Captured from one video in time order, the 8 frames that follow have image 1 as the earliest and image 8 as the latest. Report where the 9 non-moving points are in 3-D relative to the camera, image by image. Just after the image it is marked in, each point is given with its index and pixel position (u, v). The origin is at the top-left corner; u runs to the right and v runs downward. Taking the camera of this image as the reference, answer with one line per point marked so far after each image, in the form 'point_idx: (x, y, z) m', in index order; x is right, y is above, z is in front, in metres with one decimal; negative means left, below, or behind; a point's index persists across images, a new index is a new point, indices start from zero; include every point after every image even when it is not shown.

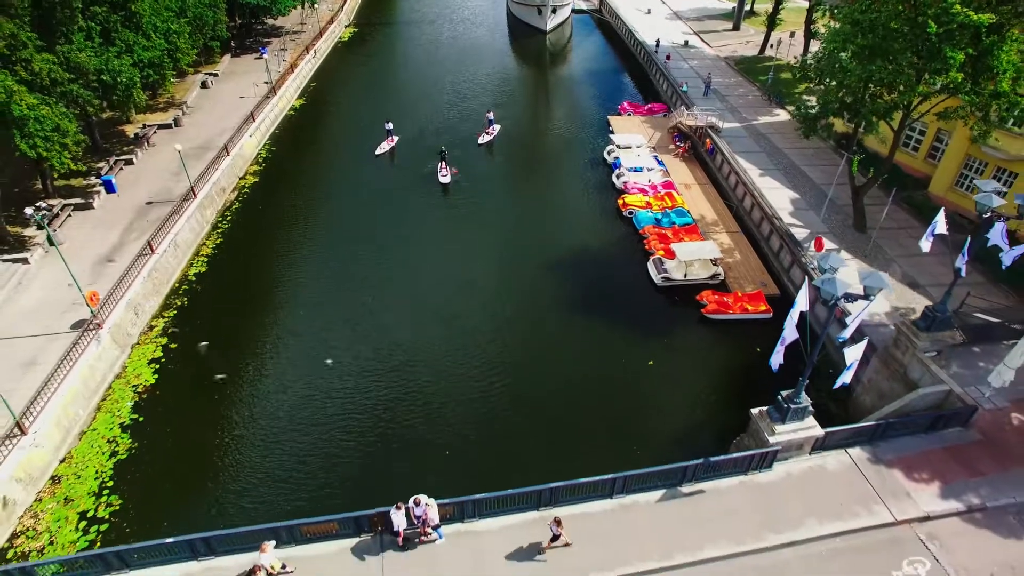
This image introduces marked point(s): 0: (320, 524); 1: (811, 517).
0: (-4.4, -5.4, +14.2) m
1: (+7.5, -5.6, +15.3) m
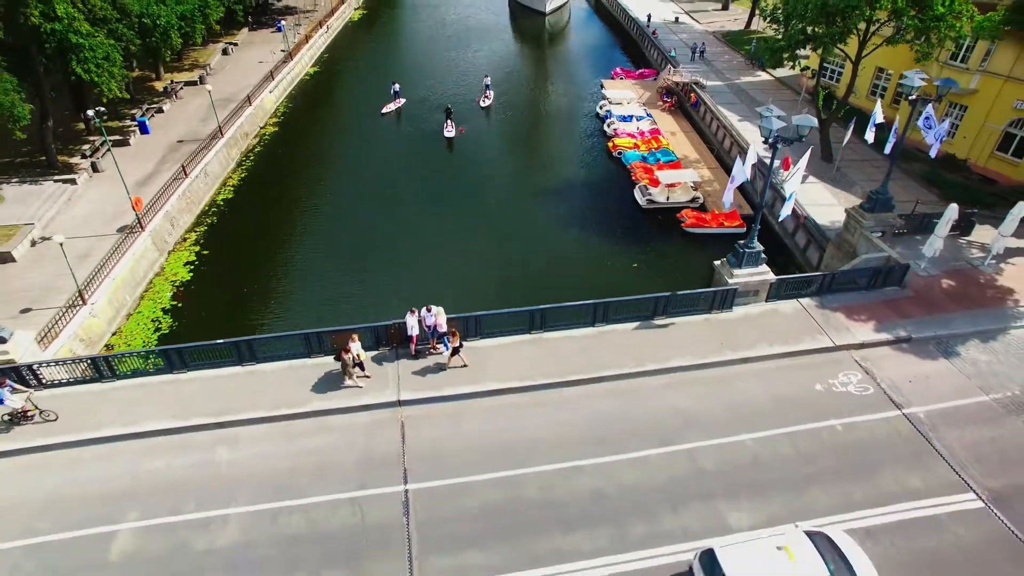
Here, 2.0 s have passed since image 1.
0: (-4.6, -1.2, +17.0) m
1: (+7.4, -1.5, +18.0) m
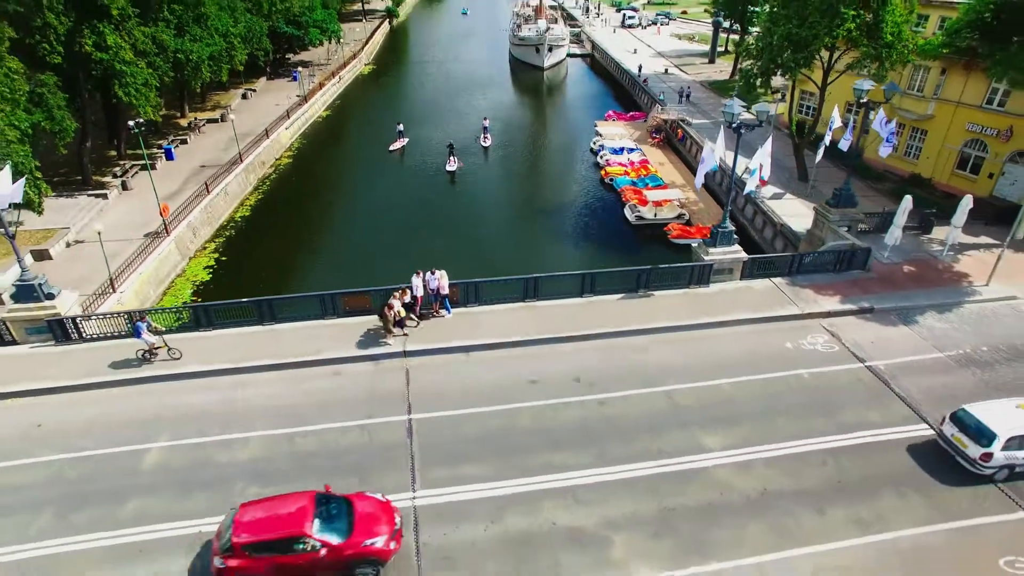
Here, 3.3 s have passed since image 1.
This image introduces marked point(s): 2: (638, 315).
0: (-4.7, -0.3, +18.8) m
1: (+7.2, -0.7, +19.8) m
2: (+4.0, -0.8, +19.4) m
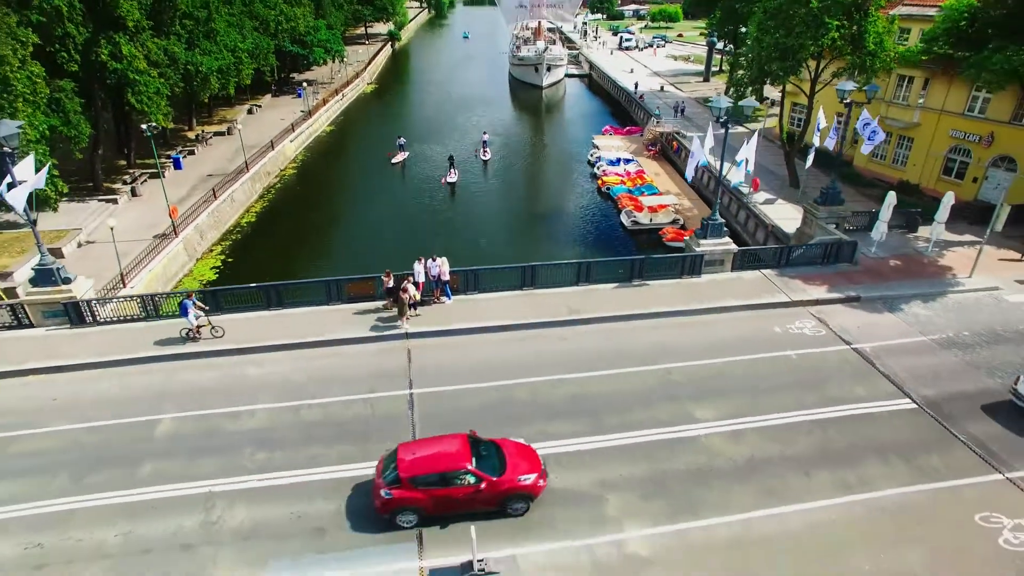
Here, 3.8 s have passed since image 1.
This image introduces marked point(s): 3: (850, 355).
0: (-4.7, +0.1, +19.5) m
1: (+7.2, -0.3, +20.4) m
2: (+3.9, -0.4, +20.1) m
3: (+9.9, -1.9, +18.1) m
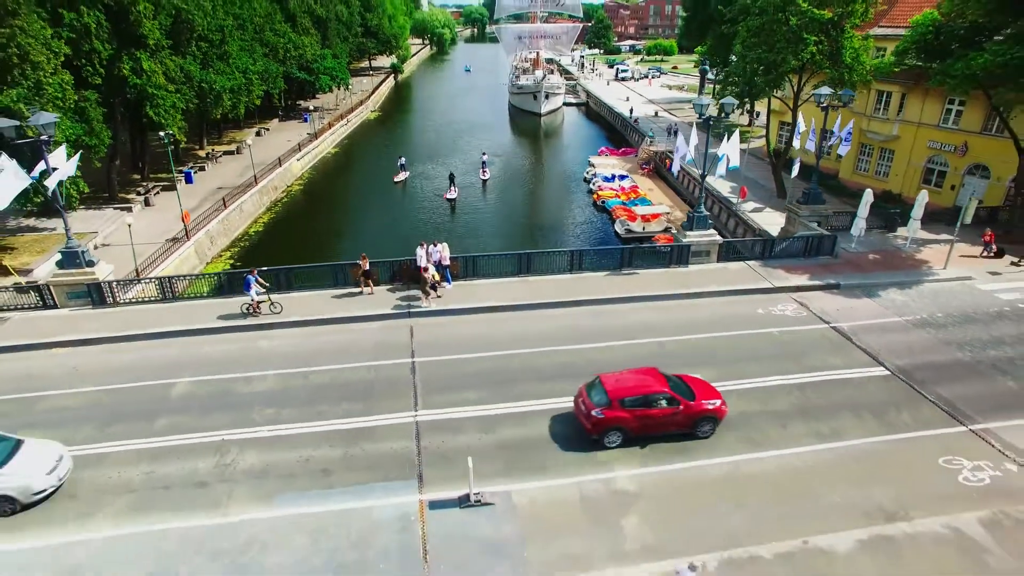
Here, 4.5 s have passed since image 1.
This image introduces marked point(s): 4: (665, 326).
0: (-4.9, +0.6, +20.7) m
1: (+7.1, +0.1, +21.6) m
2: (+3.8, 0.0, +21.2) m
3: (+9.8, -1.4, +19.1) m
4: (+4.8, -1.2, +19.1) m
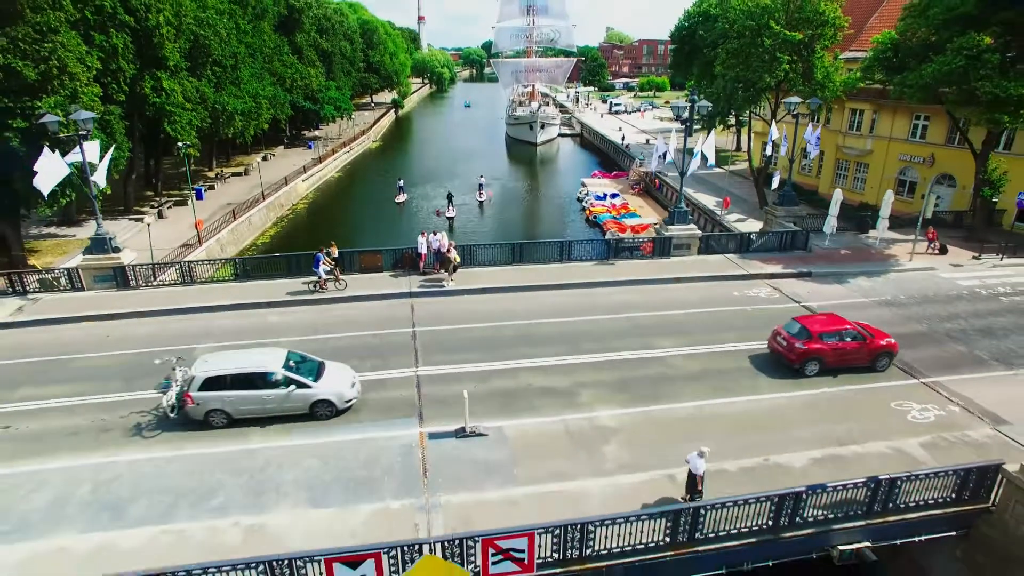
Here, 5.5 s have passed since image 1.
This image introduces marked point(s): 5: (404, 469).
0: (-5.1, +1.1, +22.3) m
1: (+6.8, +0.6, +23.2) m
2: (+3.6, +0.5, +22.8) m
3: (+9.6, -0.7, +20.6) m
4: (+4.5, -0.6, +20.6) m
5: (-2.2, -3.6, +12.4) m
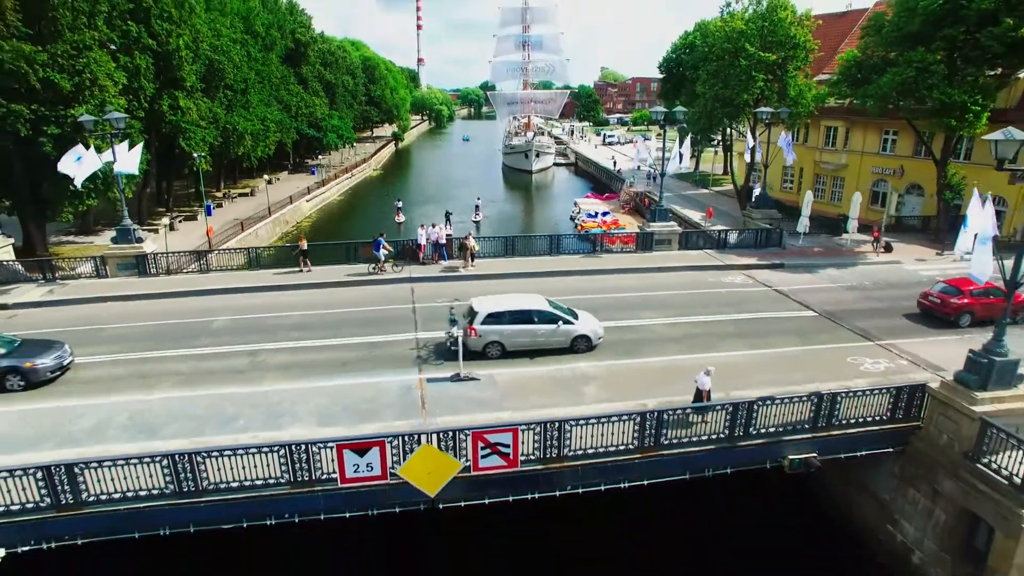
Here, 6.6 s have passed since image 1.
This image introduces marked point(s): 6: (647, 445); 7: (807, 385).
0: (-5.4, +1.5, +24.0) m
1: (+6.5, +1.0, +24.9) m
2: (+3.3, +0.9, +24.6) m
3: (+9.3, -0.2, +22.3) m
4: (+4.3, 0.0, +22.3) m
5: (-2.4, -2.6, +13.8) m
6: (+2.5, -2.9, +11.5) m
7: (+7.1, -2.4, +14.7) m
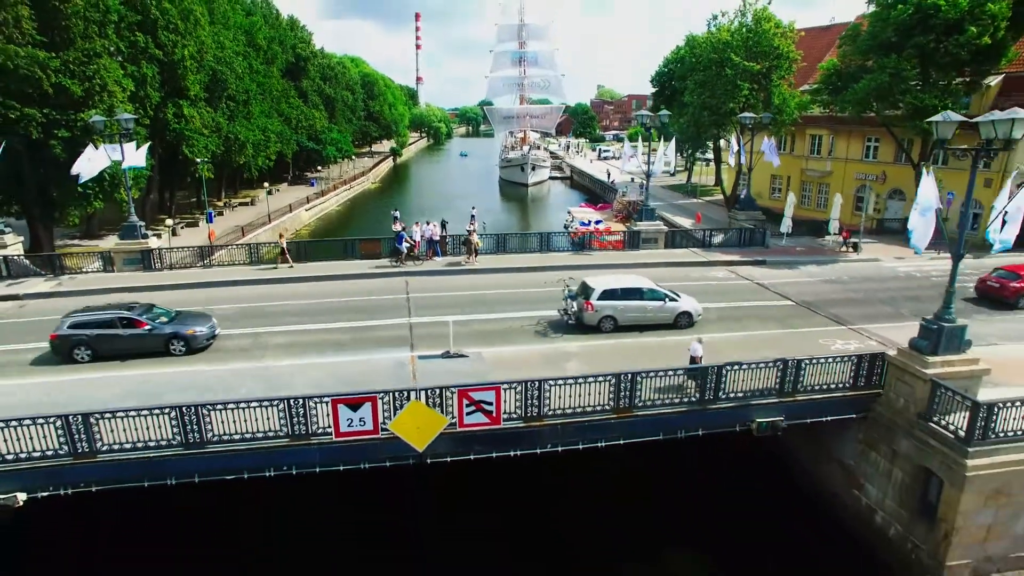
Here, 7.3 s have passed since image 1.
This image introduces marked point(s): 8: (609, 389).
0: (-5.7, +1.7, +24.9) m
1: (+6.2, +1.2, +25.9) m
2: (+2.9, +1.1, +25.5) m
3: (+9.0, +0.1, +23.2) m
4: (+3.9, +0.2, +23.2) m
5: (-2.7, -2.1, +14.6) m
6: (+2.2, -2.4, +12.3) m
7: (+6.7, -1.9, +15.5) m
8: (+1.9, -2.0, +12.1) m
